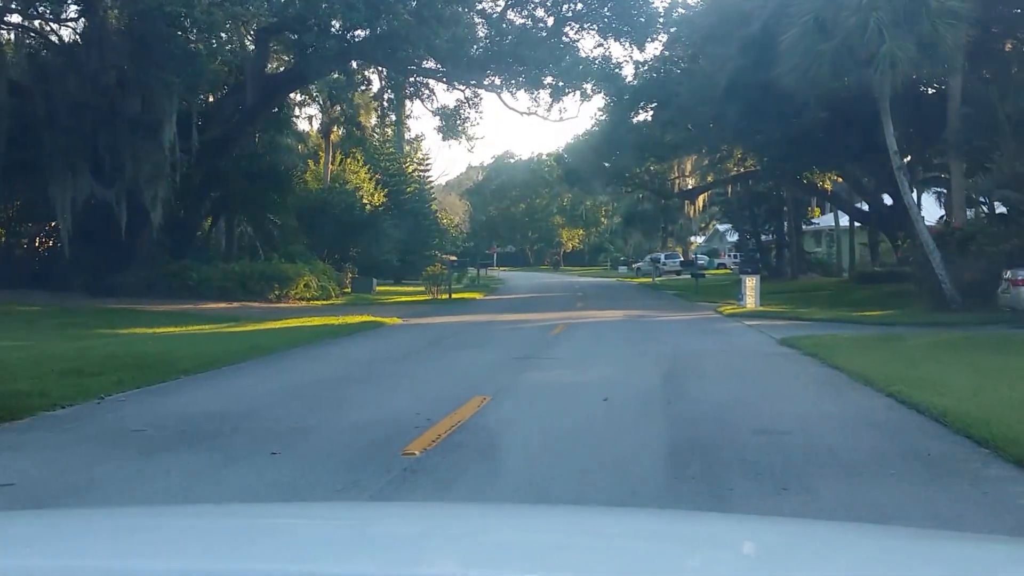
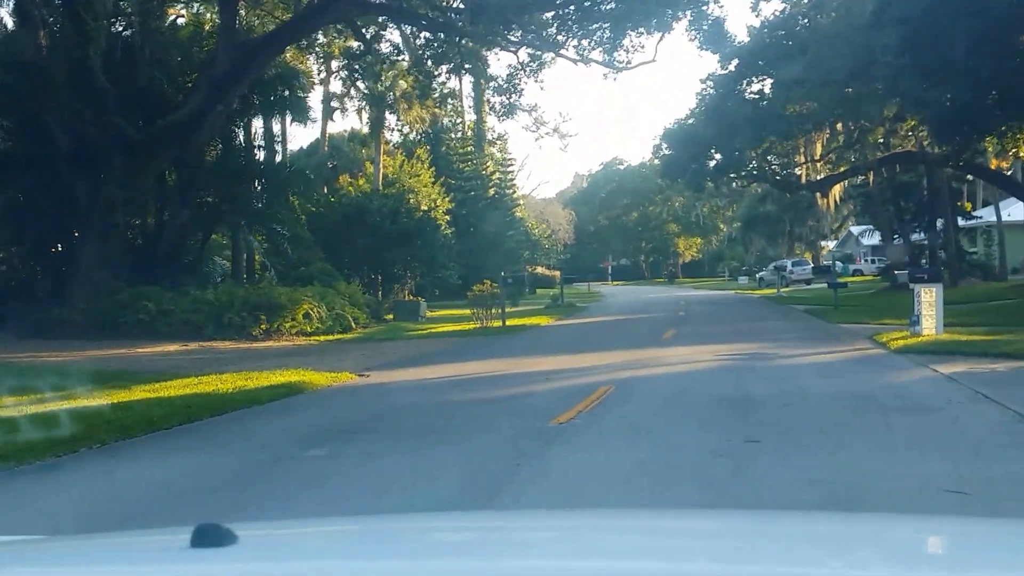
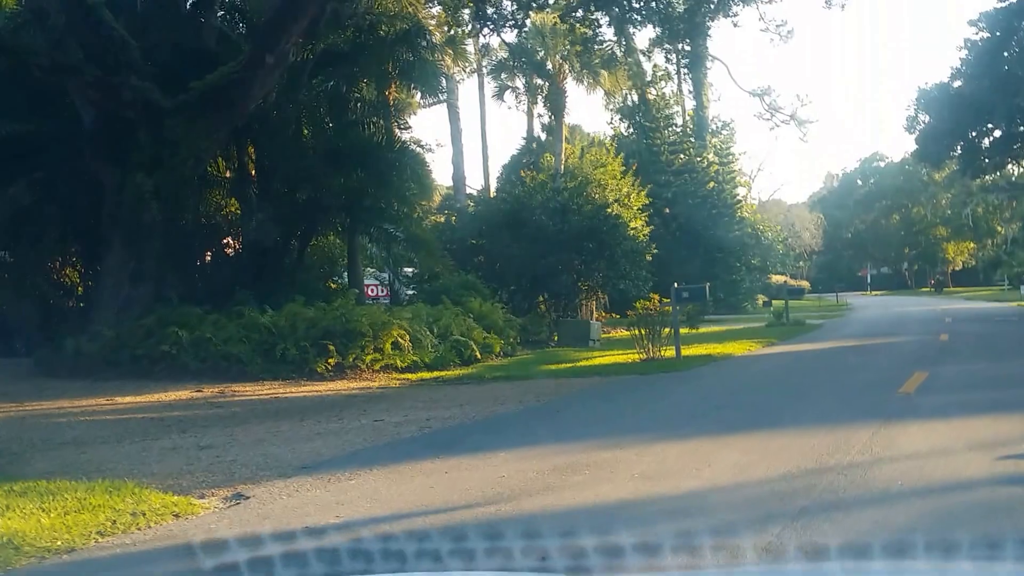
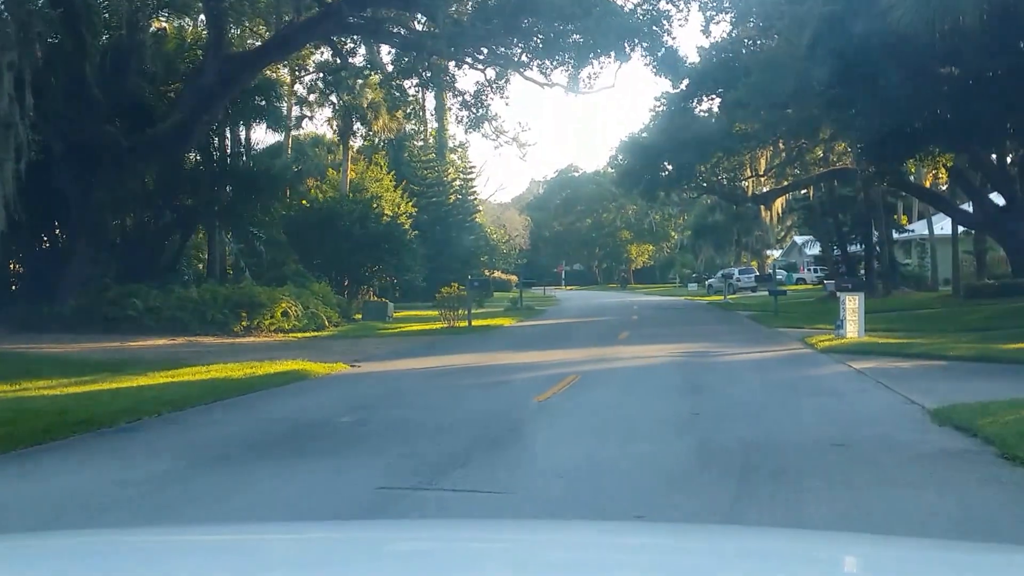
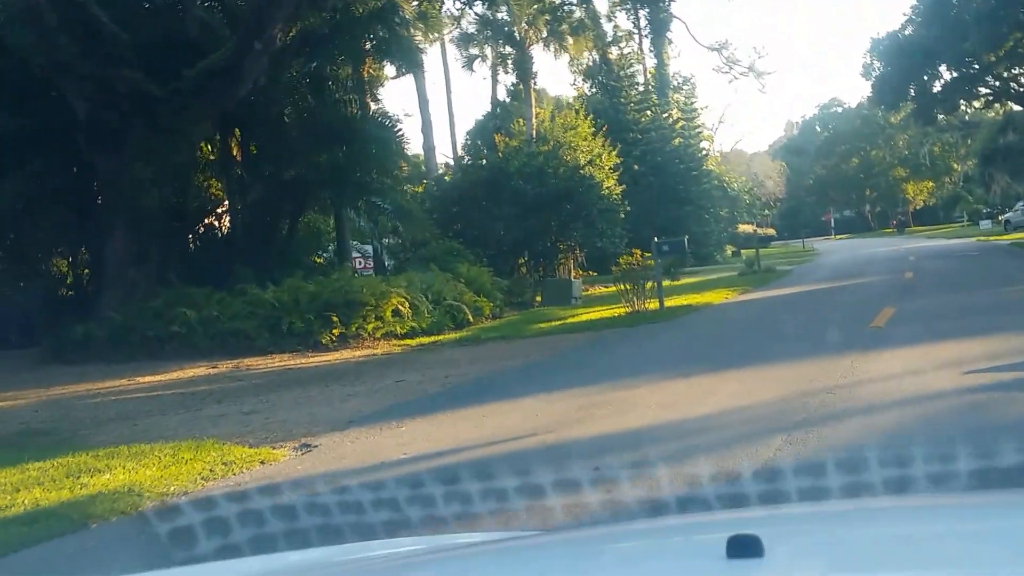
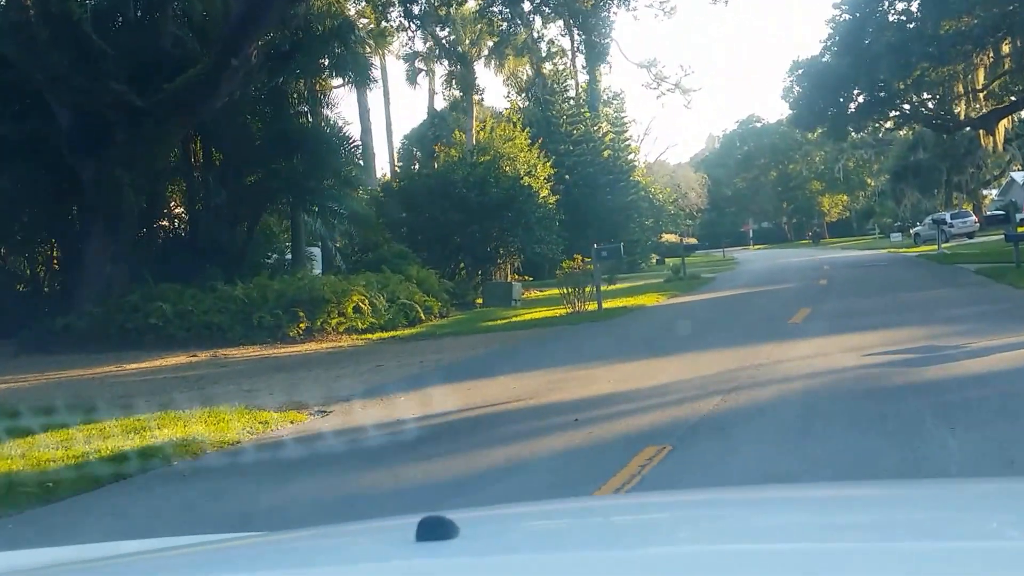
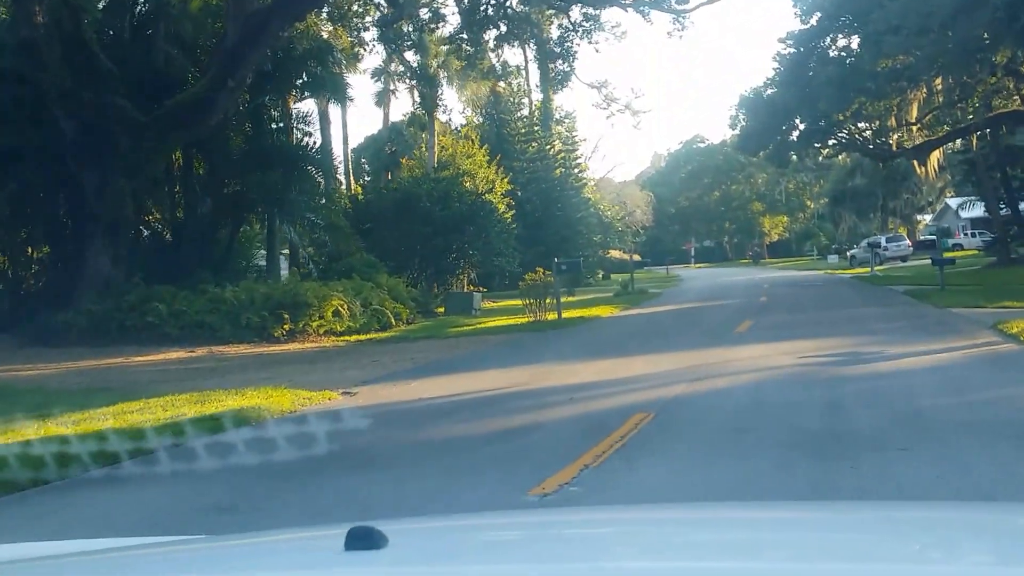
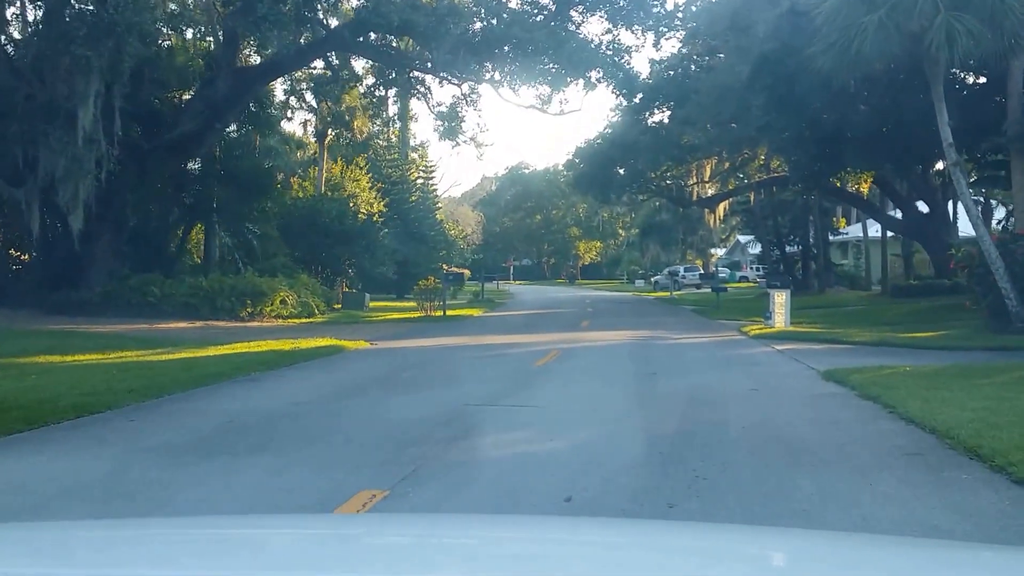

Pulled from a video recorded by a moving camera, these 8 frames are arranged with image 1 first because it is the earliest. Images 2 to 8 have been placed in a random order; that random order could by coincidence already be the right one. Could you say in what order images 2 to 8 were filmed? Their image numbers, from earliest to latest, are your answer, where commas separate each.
8, 4, 2, 7, 6, 5, 3
